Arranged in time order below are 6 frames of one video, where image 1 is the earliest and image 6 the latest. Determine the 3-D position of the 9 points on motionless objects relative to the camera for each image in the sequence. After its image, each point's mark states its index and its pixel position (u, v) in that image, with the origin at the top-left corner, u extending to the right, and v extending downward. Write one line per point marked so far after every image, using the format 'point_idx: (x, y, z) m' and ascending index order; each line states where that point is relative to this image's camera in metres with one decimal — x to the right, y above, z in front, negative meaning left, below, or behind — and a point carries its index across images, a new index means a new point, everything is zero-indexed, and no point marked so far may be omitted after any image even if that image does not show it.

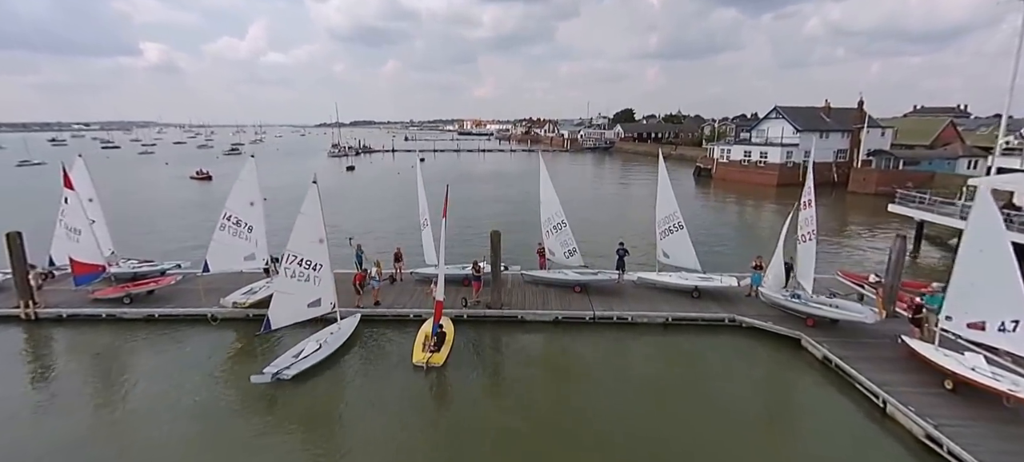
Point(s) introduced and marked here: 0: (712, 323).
0: (+6.8, -3.2, +15.0) m
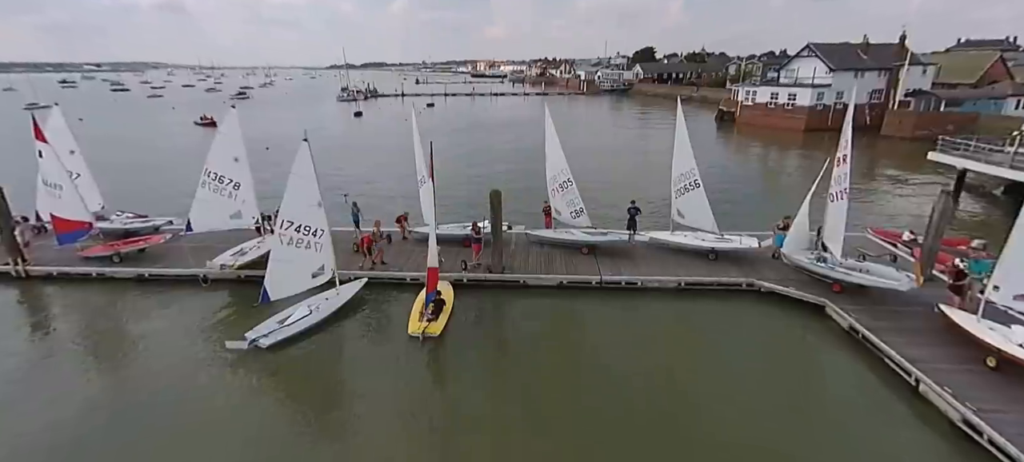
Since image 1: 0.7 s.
0: (+6.9, -1.8, +14.2) m
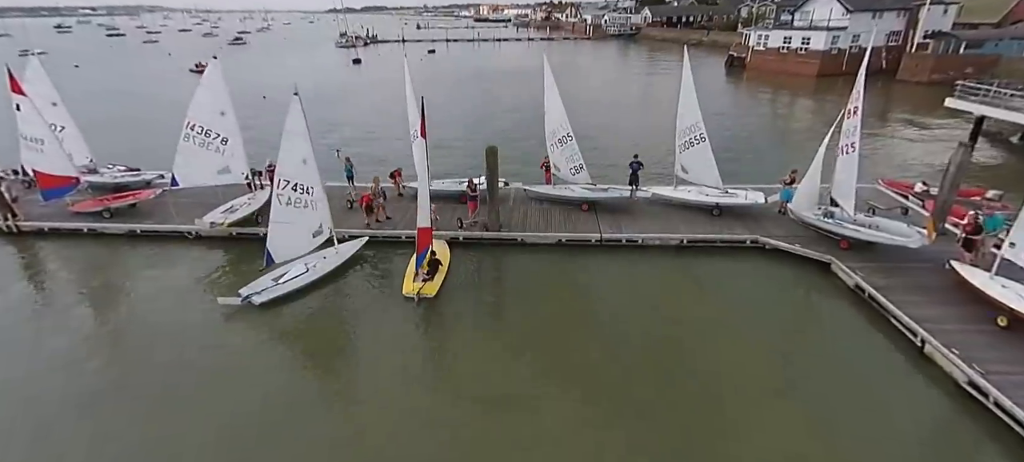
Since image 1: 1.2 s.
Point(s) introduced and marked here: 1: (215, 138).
0: (+6.9, -0.4, +13.8) m
1: (-10.3, +3.1, +15.3) m
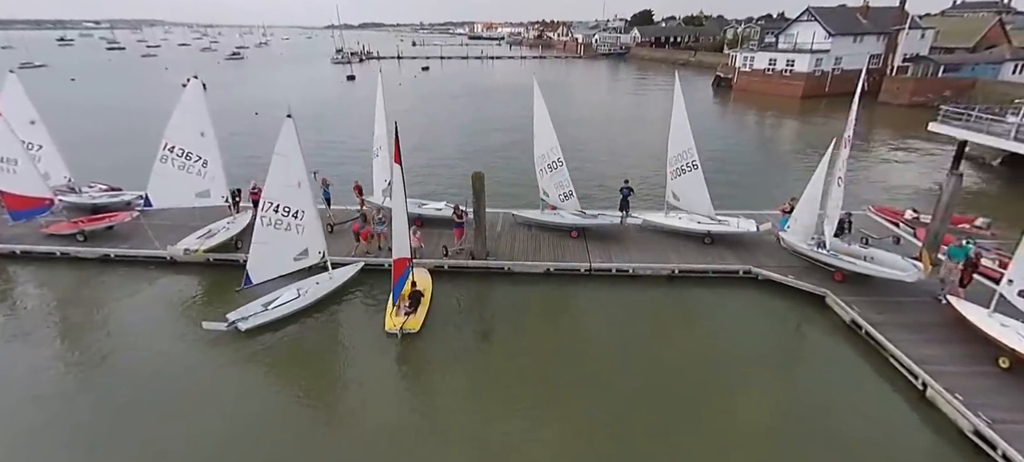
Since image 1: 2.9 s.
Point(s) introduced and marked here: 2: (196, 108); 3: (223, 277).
0: (+6.5, -1.3, +13.5) m
1: (-10.7, +2.3, +14.8) m
2: (-10.2, +3.9, +14.1) m
3: (-9.6, -1.7, +14.6) m
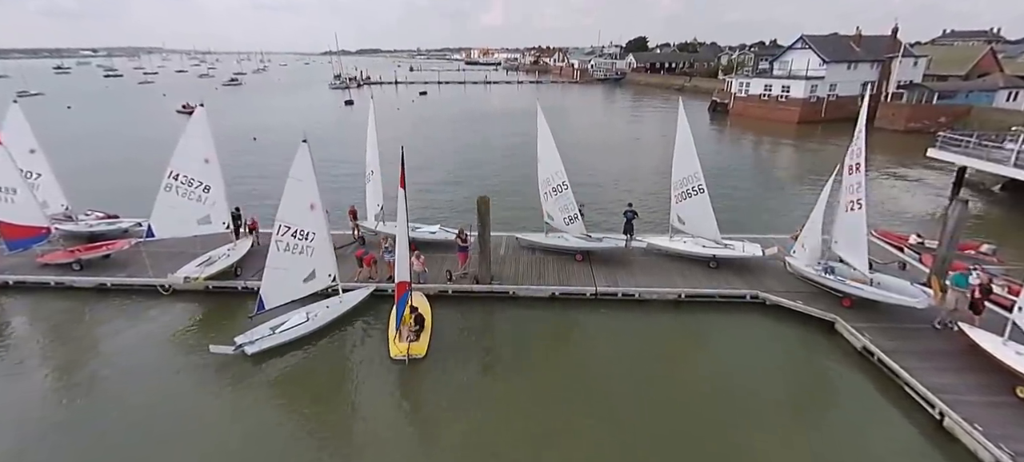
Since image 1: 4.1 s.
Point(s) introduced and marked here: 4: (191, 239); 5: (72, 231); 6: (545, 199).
0: (+6.6, -2.0, +13.4) m
1: (-10.5, +1.6, +14.8) m
2: (-10.0, +3.2, +14.2) m
3: (-9.5, -2.4, +14.4) m
4: (-13.2, -0.3, +18.2) m
5: (-17.3, +0.1, +17.5) m
6: (+1.2, +1.2, +15.8) m
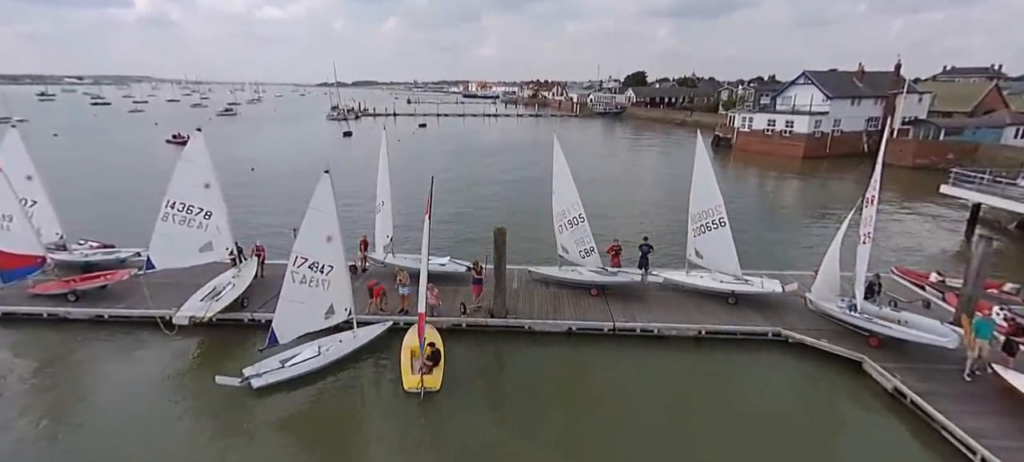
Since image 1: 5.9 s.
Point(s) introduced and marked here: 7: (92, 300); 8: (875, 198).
0: (+7.0, -3.1, +13.1) m
1: (-10.0, +0.6, +15.0) m
2: (-9.5, +2.2, +14.5) m
3: (-9.0, -3.4, +14.3) m
4: (-12.7, -1.5, +18.3) m
5: (-16.8, -1.1, +17.7) m
6: (+1.7, 0.0, +15.8) m
7: (-14.3, -2.3, +15.8) m
8: (+9.6, +0.9, +11.7) m
